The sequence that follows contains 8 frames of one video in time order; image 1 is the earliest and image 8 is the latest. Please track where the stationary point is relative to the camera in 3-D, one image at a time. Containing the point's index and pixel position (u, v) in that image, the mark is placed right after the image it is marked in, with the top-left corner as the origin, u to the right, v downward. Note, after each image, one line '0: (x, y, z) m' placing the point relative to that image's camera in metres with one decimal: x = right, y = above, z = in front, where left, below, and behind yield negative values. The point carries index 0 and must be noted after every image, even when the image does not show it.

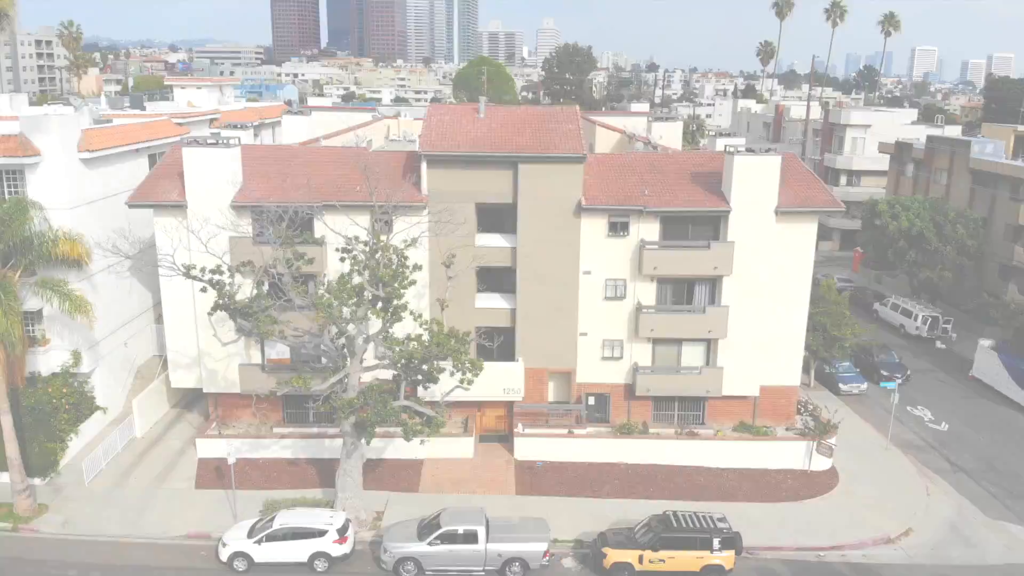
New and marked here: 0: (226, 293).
0: (-6.3, -0.1, +18.4) m
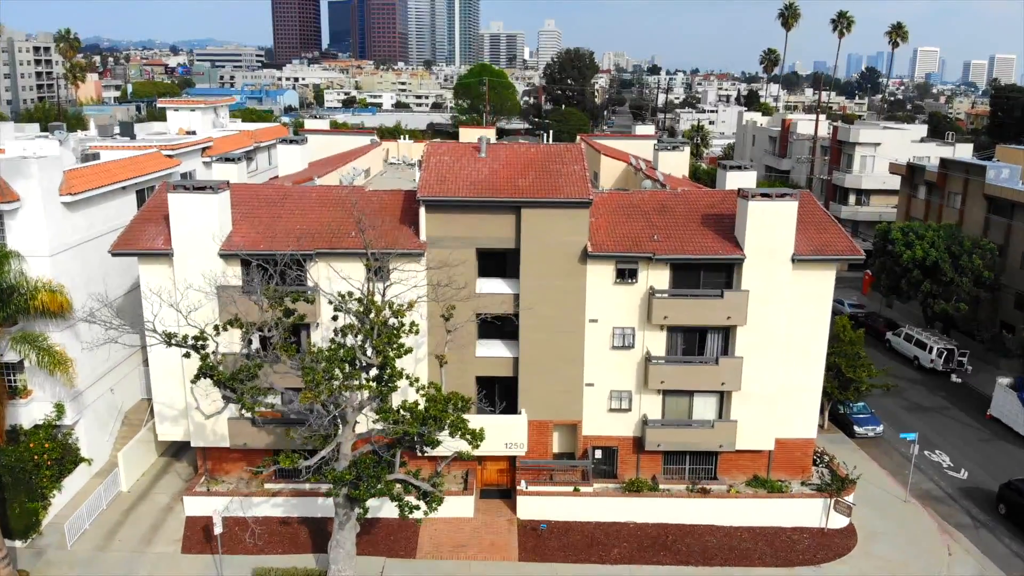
0: (-6.2, -1.5, +17.3) m
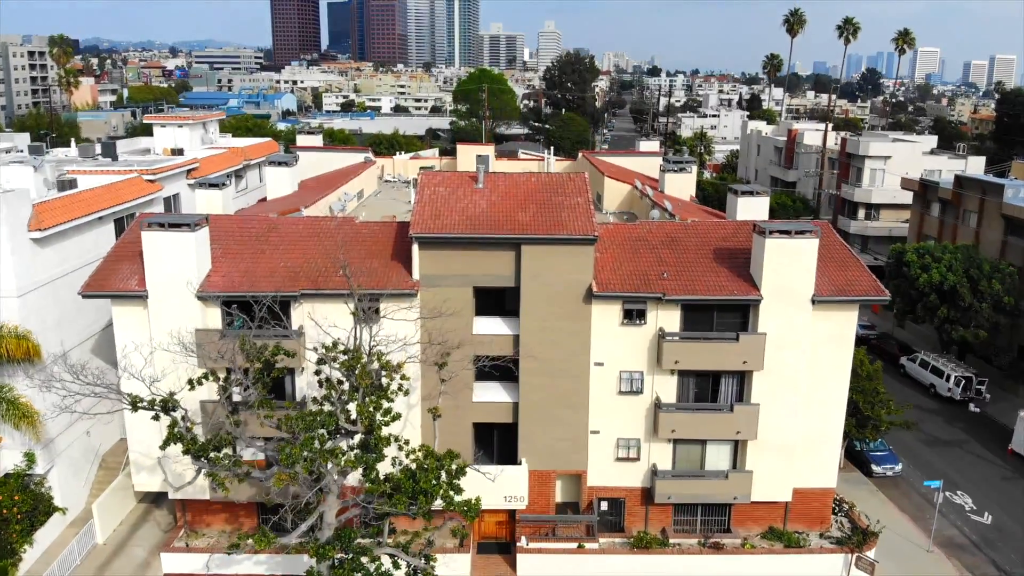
0: (-6.2, -2.6, +15.8) m
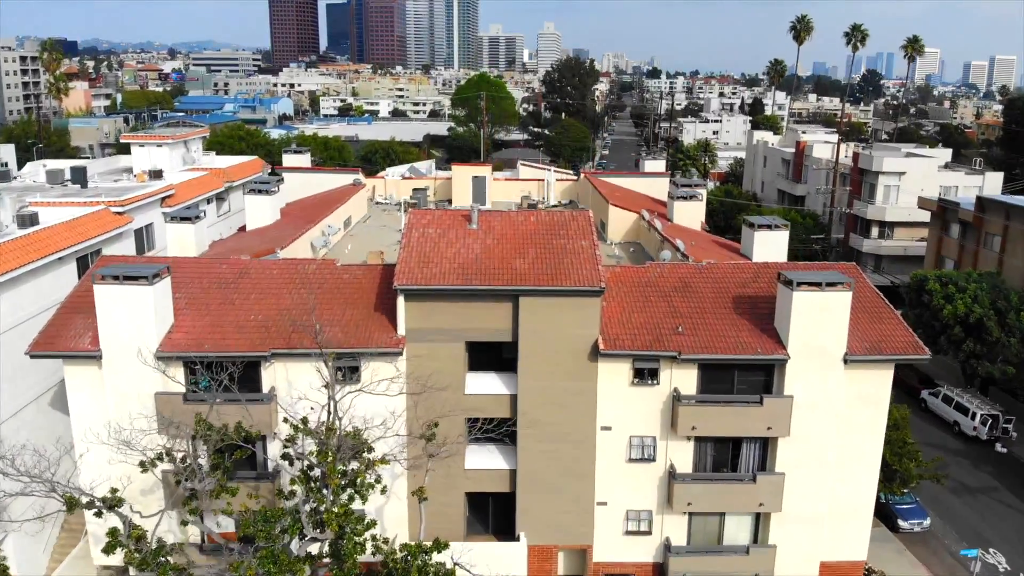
0: (-6.3, -3.9, +13.7) m
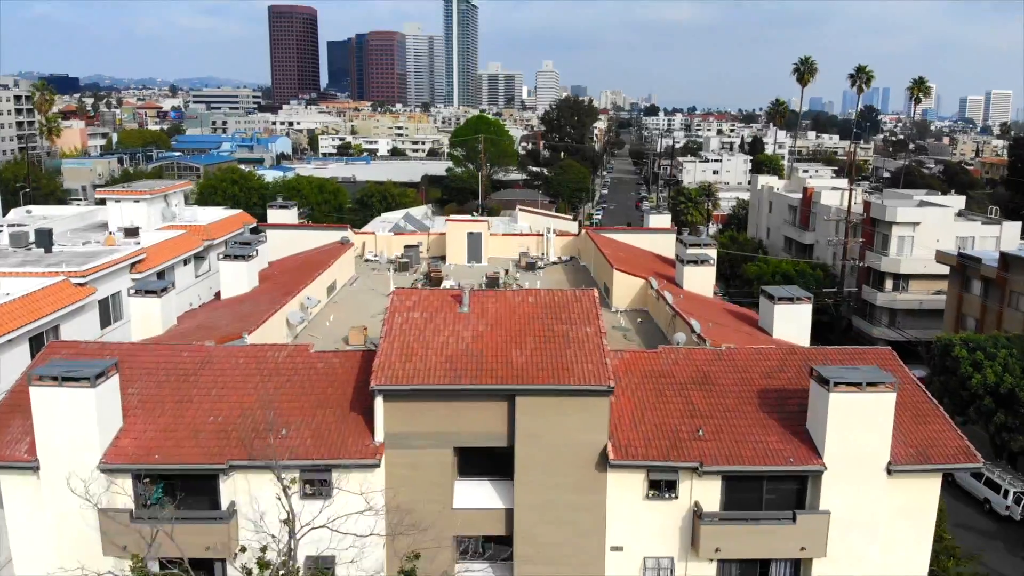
0: (-6.4, -5.6, +11.2) m
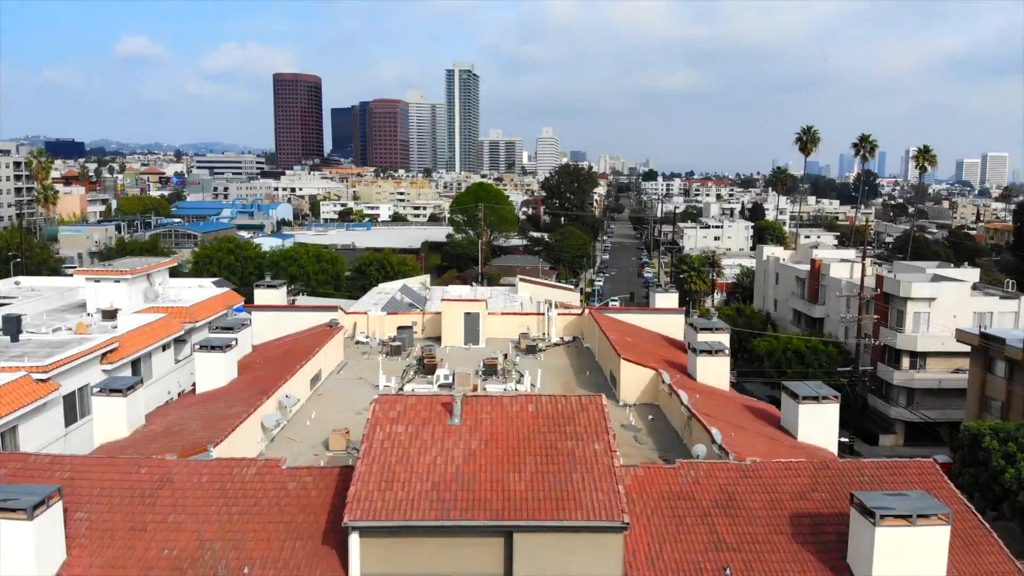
0: (-6.4, -7.2, +8.9) m
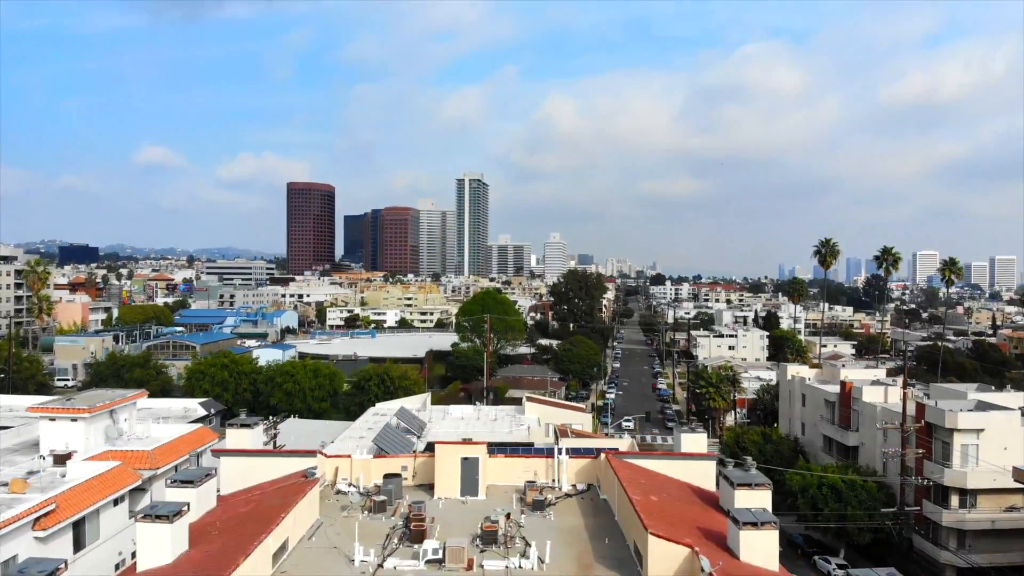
0: (-6.5, -9.1, +4.4) m
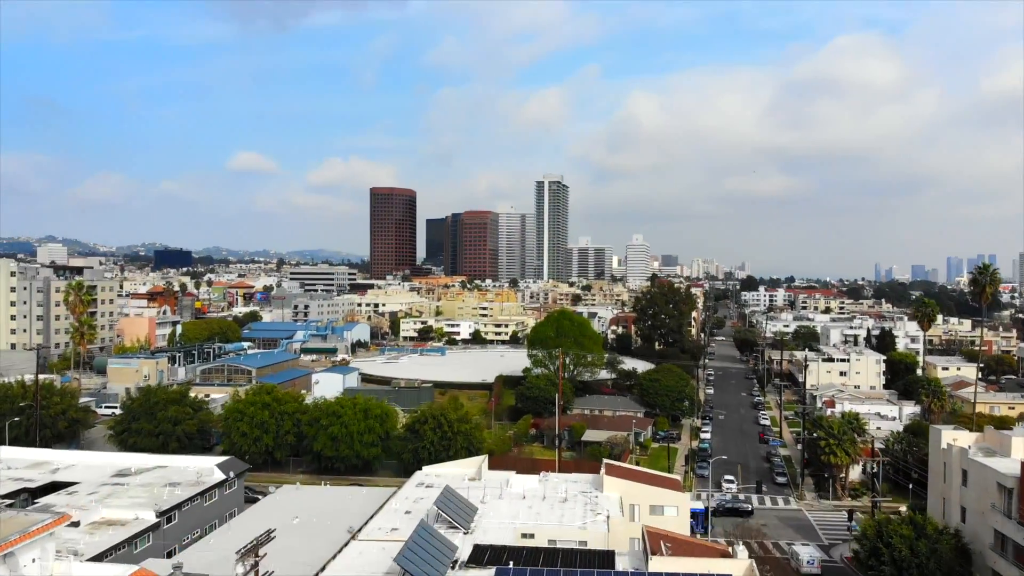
0: (-7.6, -11.6, -6.0) m
